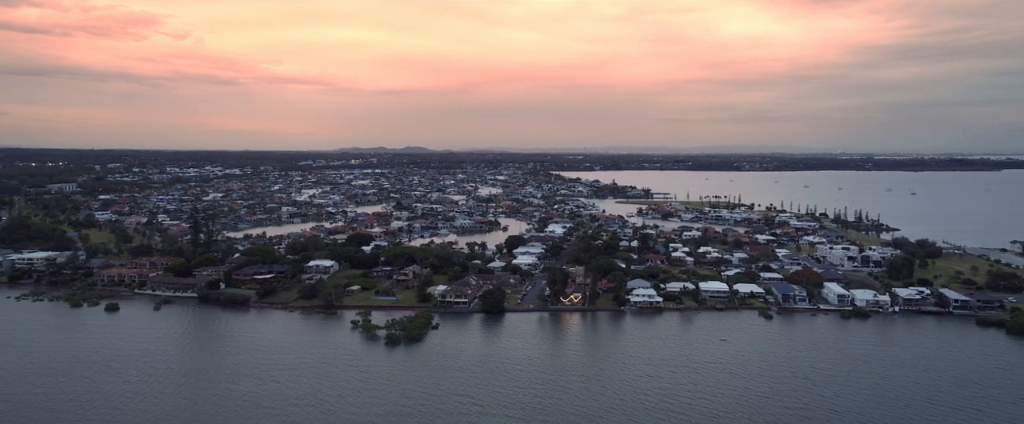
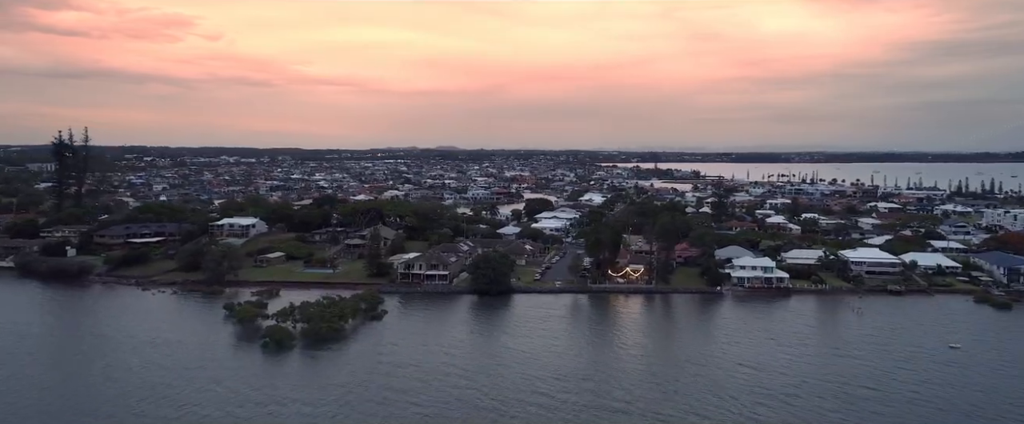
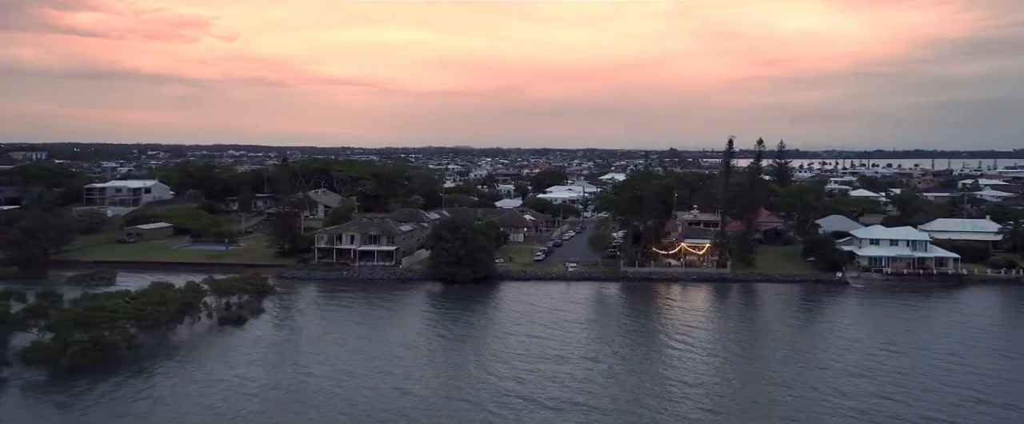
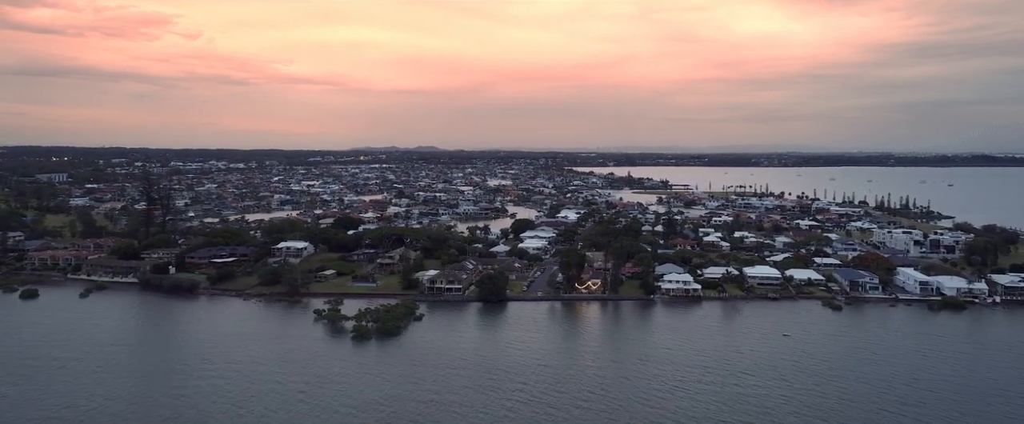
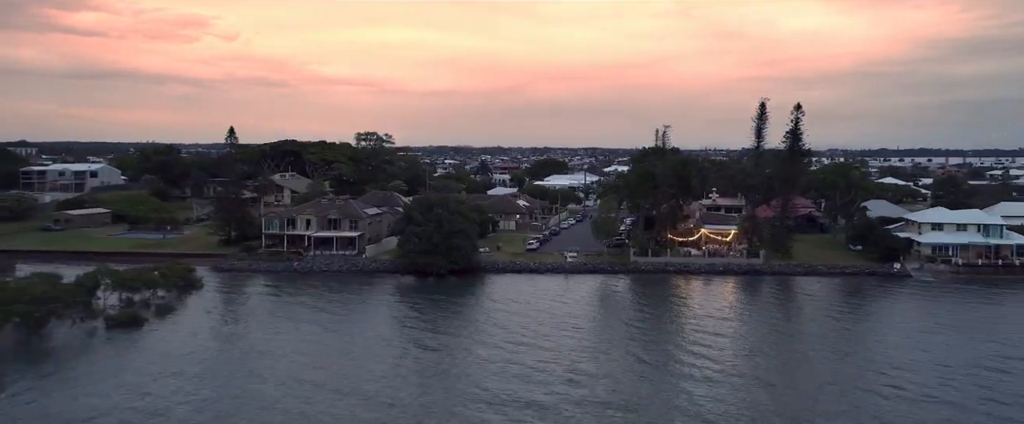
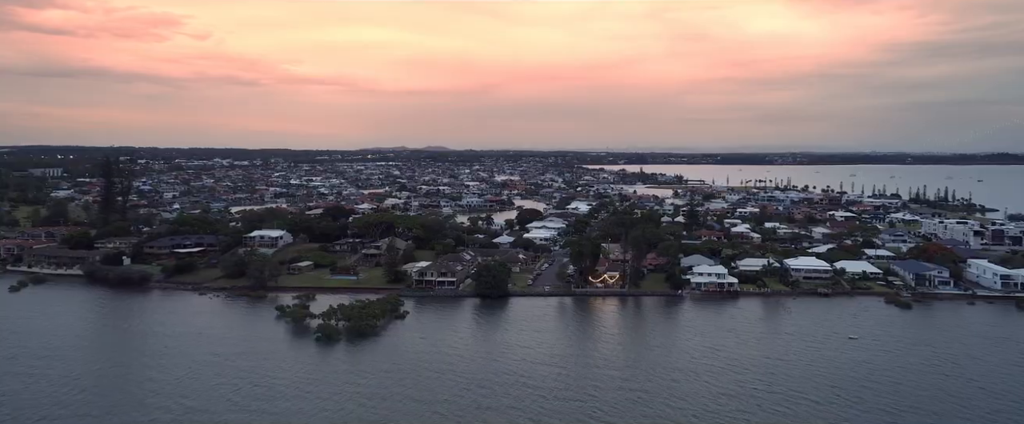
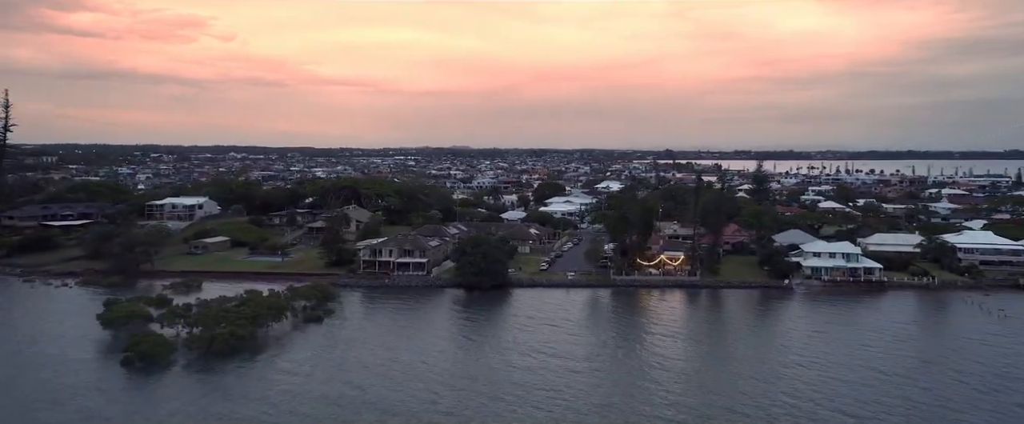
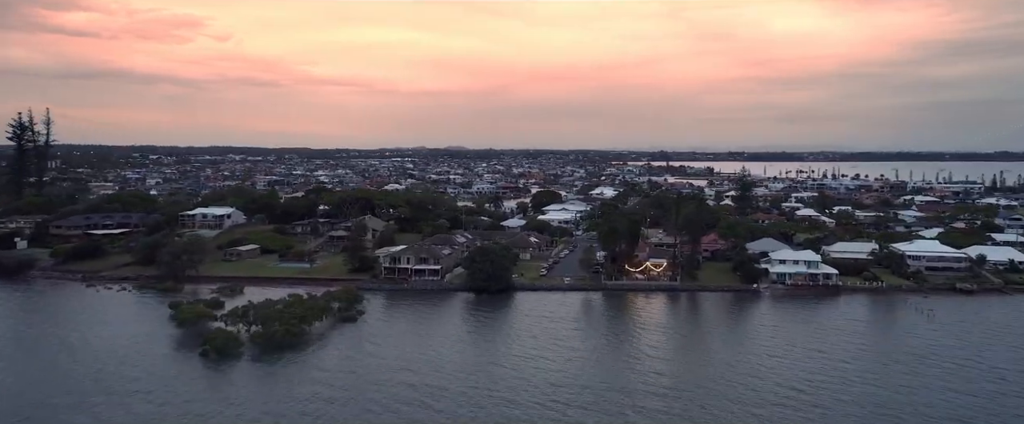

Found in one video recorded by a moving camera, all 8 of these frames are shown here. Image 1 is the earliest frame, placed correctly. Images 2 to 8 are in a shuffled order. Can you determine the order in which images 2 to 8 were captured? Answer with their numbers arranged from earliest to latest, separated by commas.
4, 6, 2, 8, 7, 3, 5
